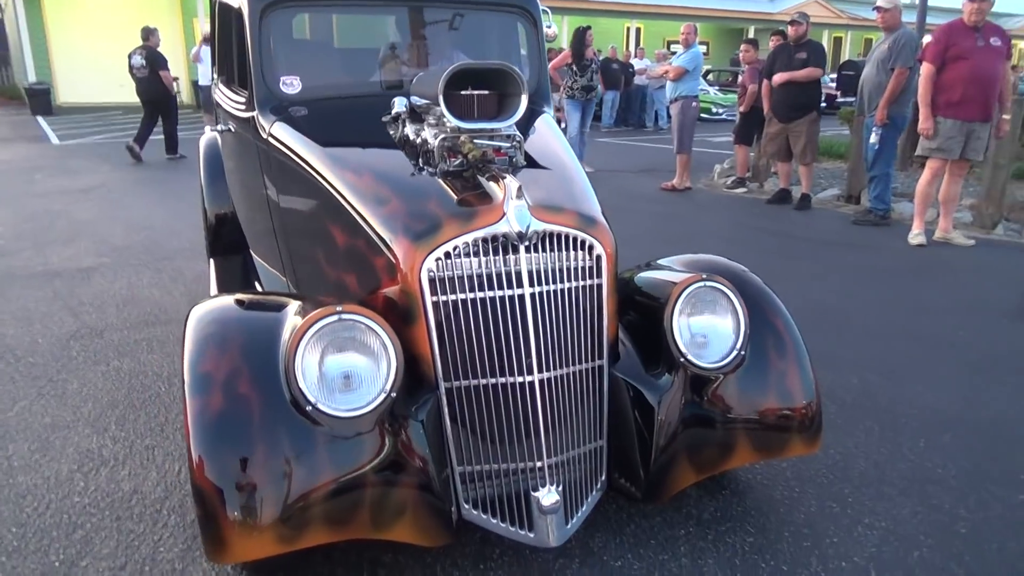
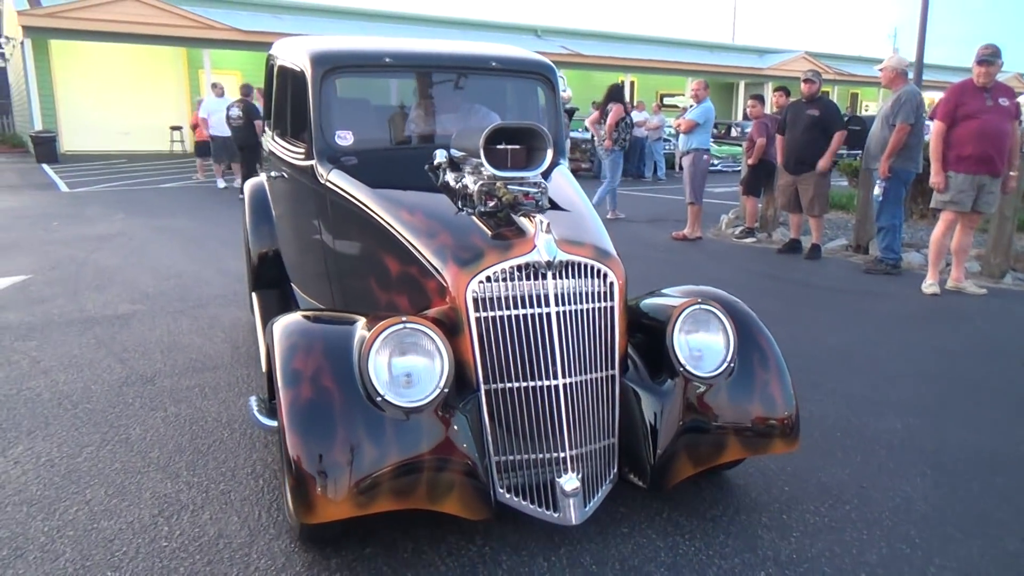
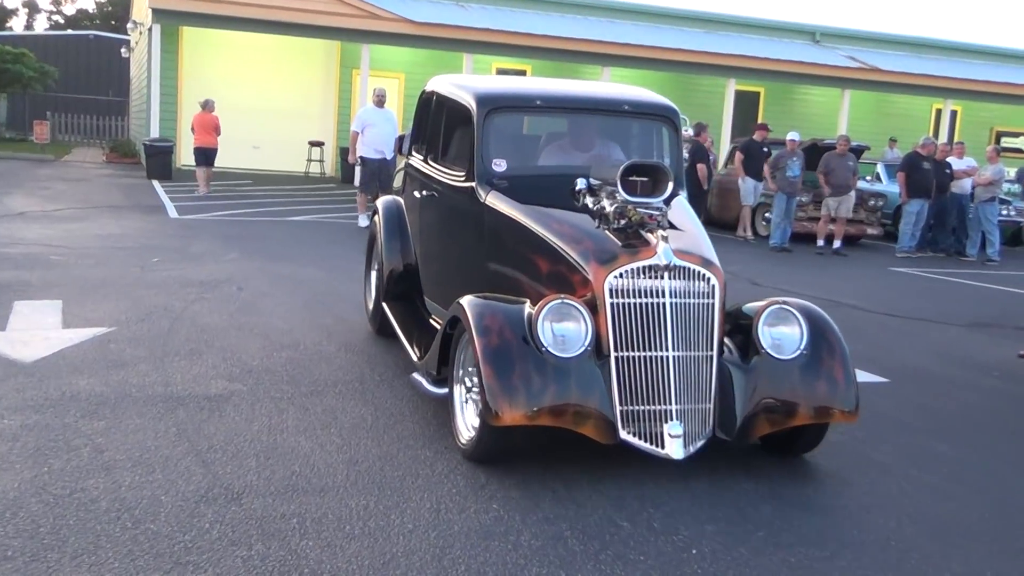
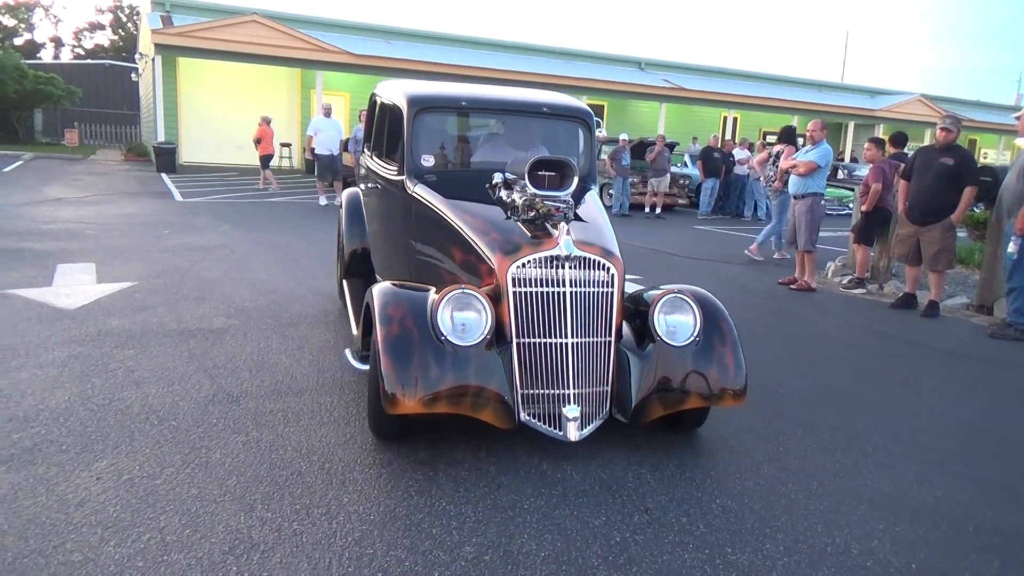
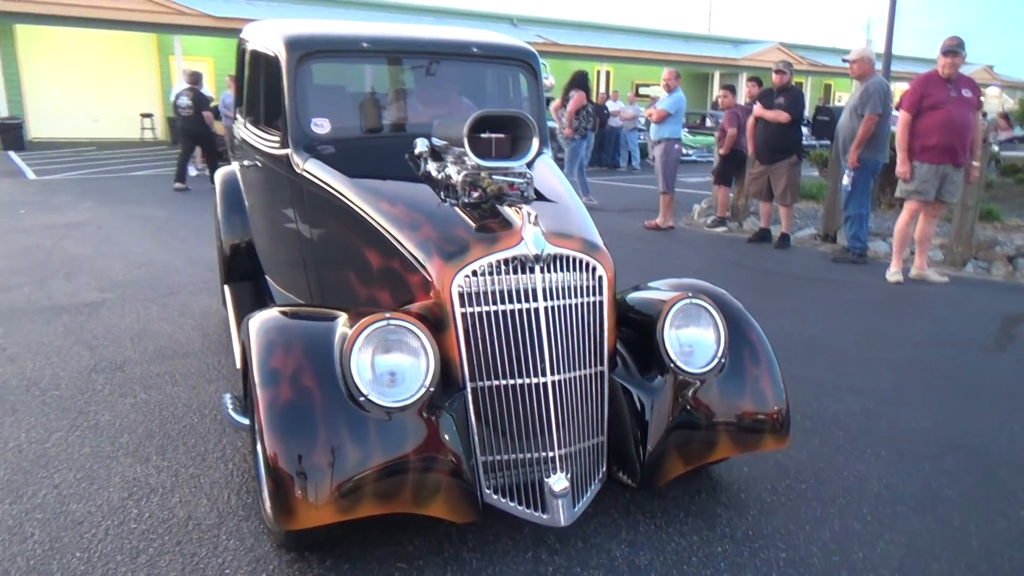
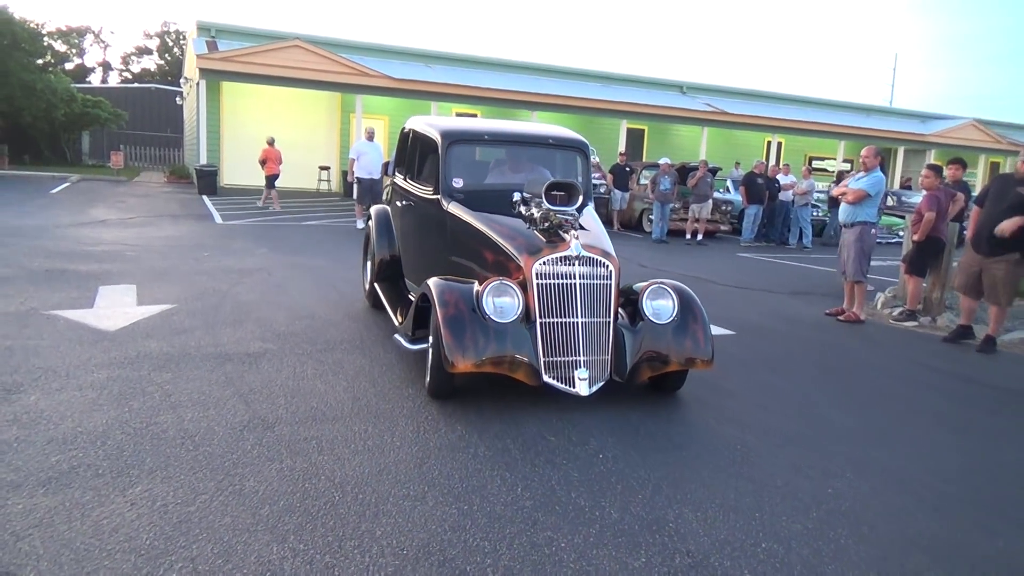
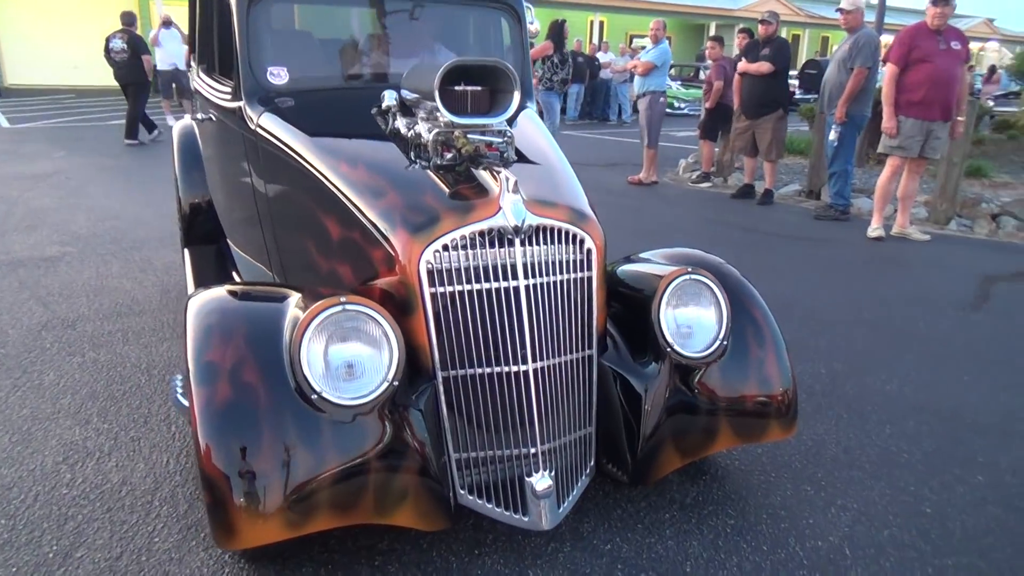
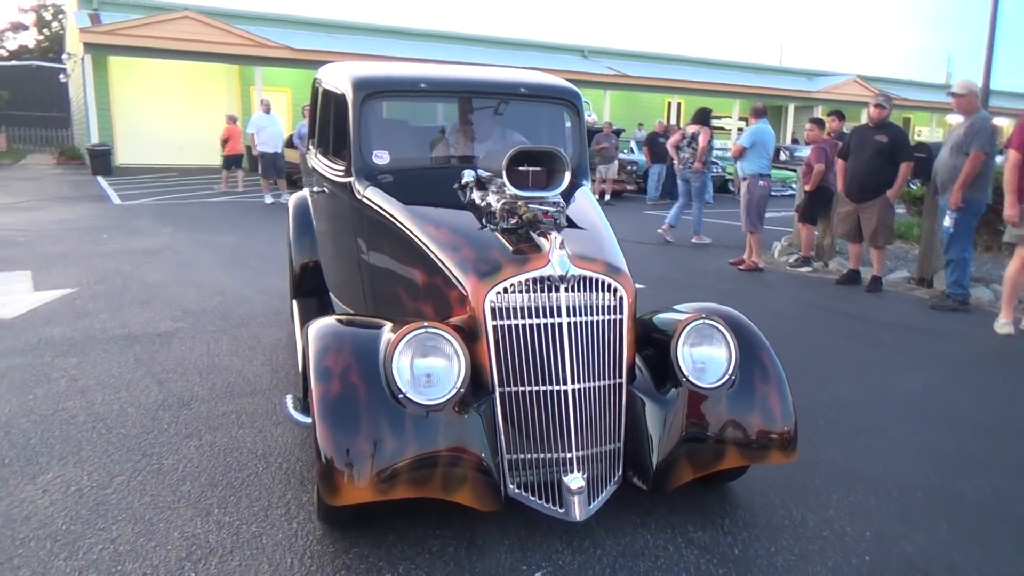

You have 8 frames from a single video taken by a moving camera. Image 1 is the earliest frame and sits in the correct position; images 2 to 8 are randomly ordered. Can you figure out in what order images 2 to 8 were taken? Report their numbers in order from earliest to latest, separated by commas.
7, 5, 2, 8, 4, 6, 3
